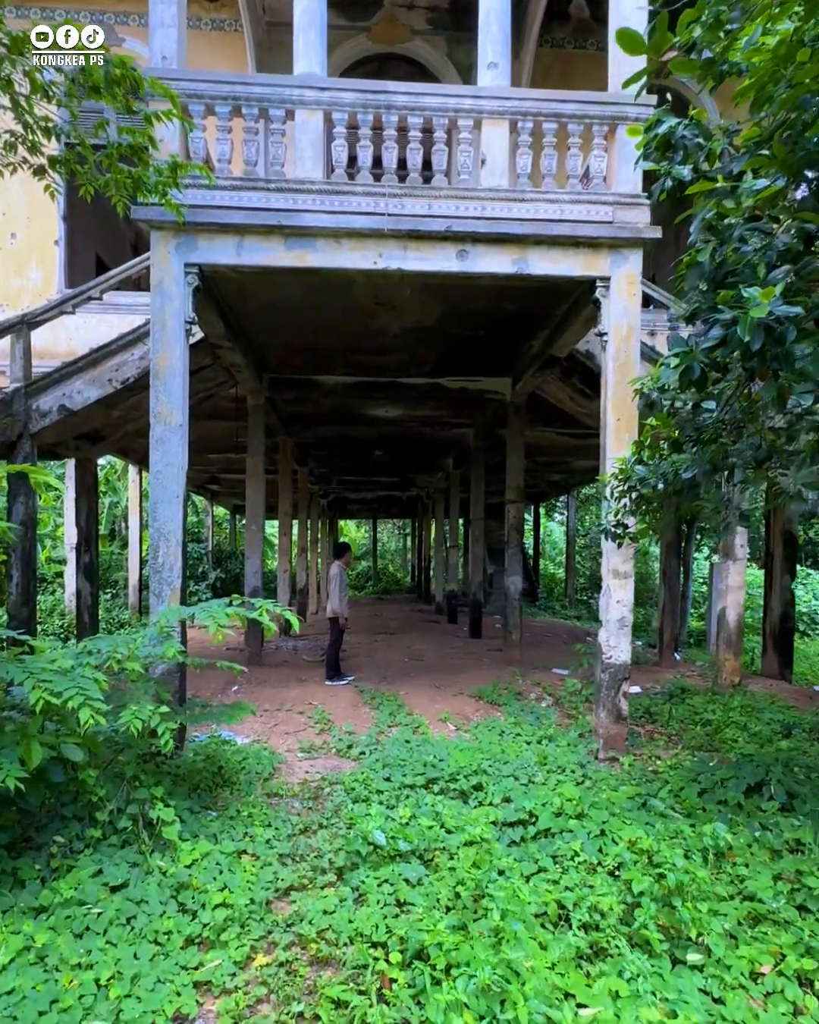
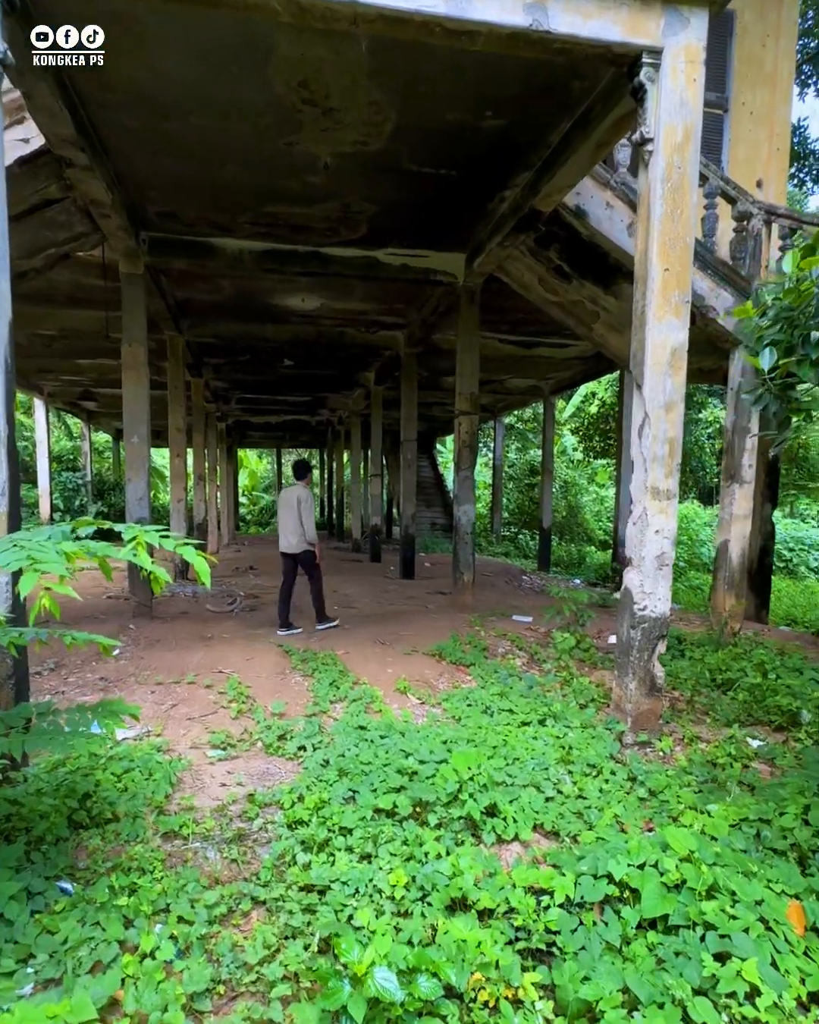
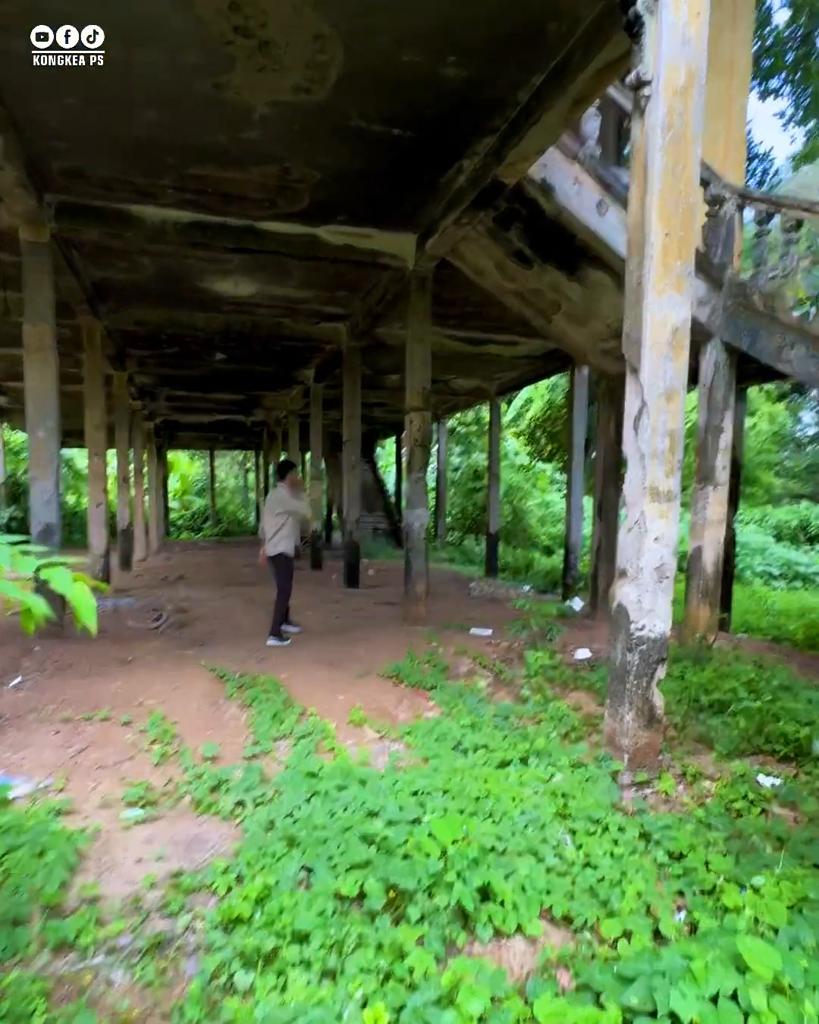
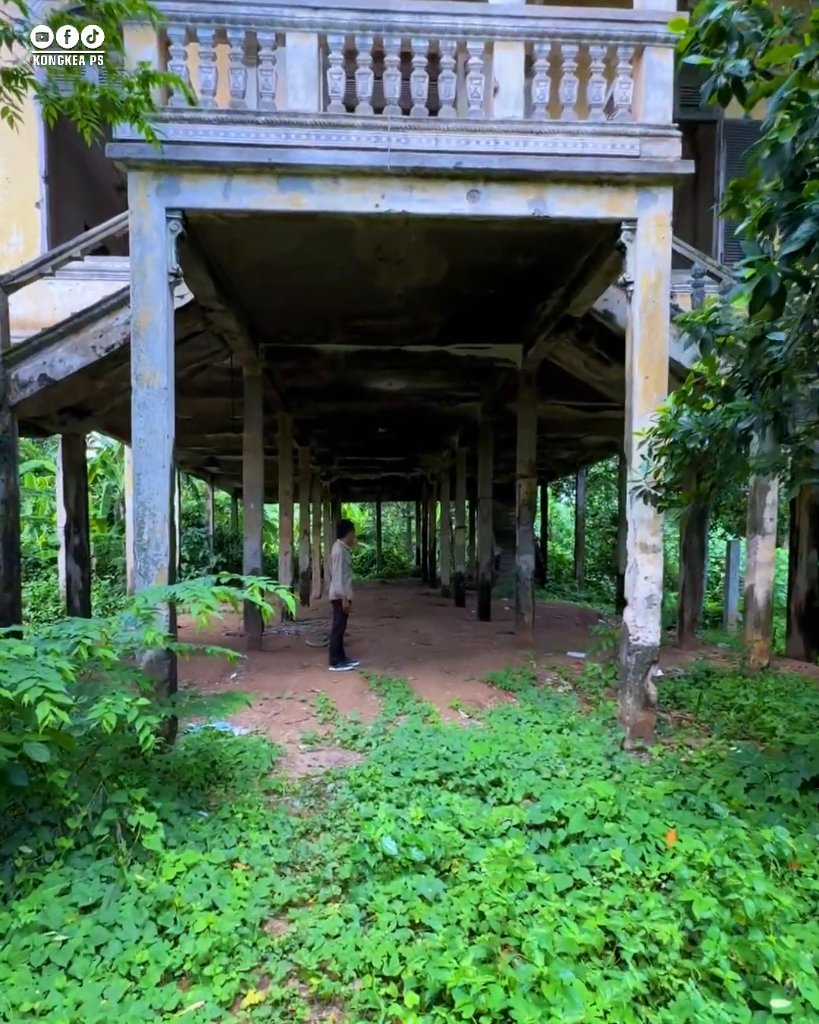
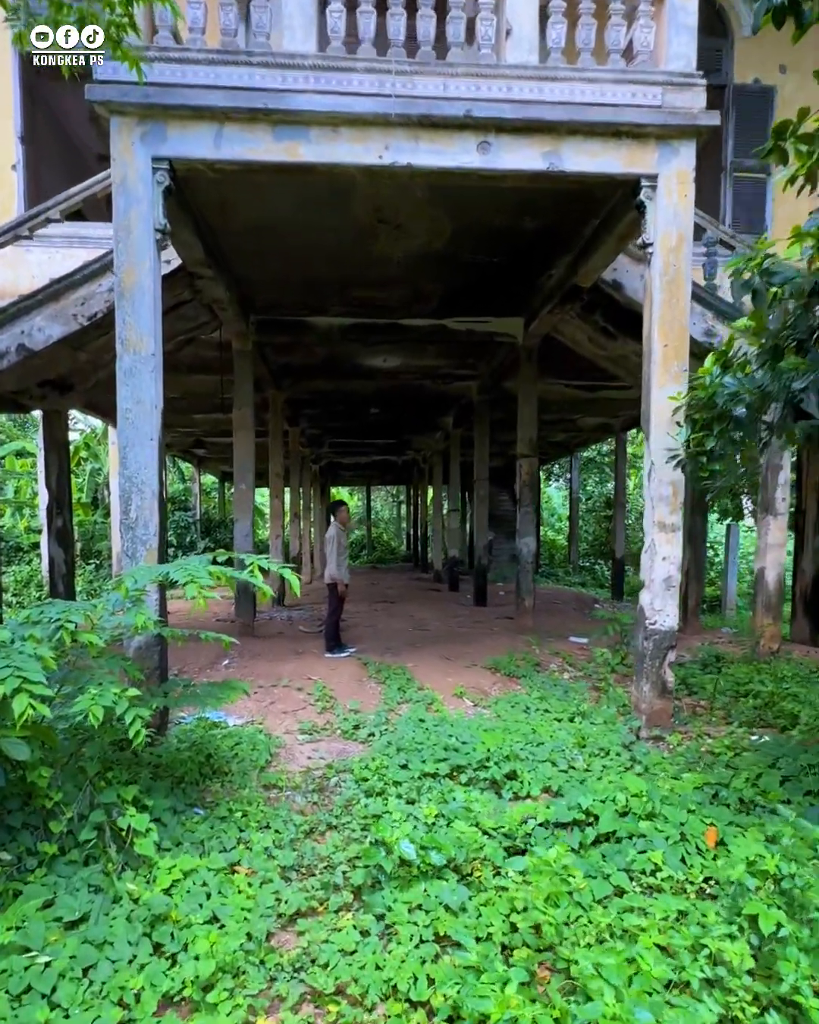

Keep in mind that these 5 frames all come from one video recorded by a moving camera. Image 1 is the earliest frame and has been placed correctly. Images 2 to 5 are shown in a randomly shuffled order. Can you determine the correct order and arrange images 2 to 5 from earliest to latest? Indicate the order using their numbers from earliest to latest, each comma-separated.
4, 5, 2, 3
